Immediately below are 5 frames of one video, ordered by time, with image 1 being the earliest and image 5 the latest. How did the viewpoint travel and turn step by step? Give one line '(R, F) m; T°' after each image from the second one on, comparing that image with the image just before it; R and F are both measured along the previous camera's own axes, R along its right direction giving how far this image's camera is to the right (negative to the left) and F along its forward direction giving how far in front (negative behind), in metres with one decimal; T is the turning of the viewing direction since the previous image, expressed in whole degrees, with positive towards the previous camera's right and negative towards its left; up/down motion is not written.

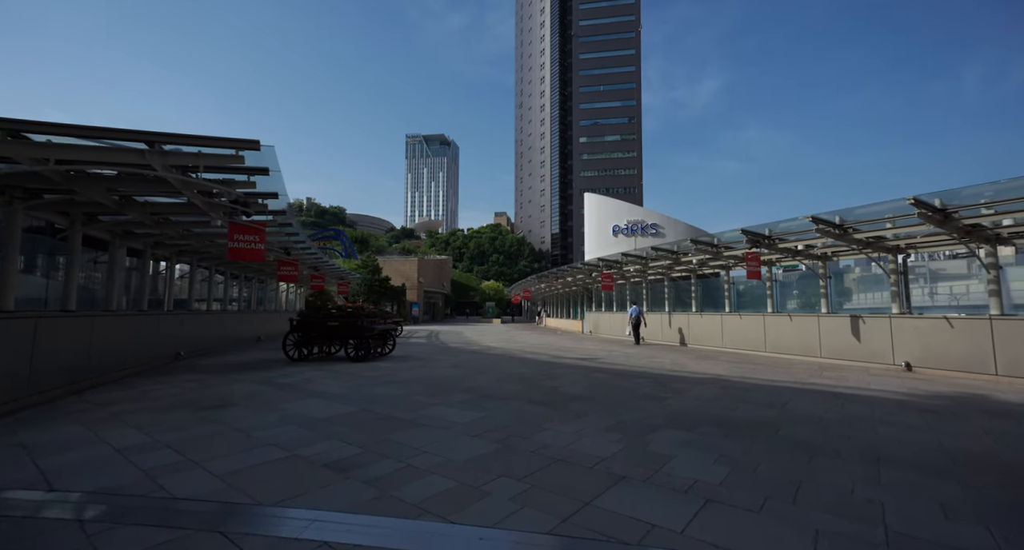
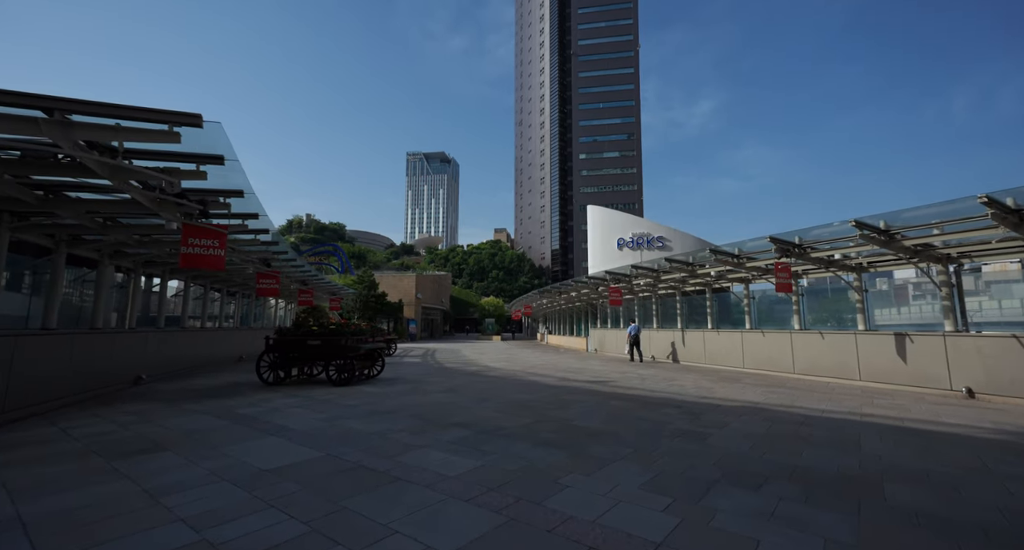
(-0.1, +1.2) m; 0°
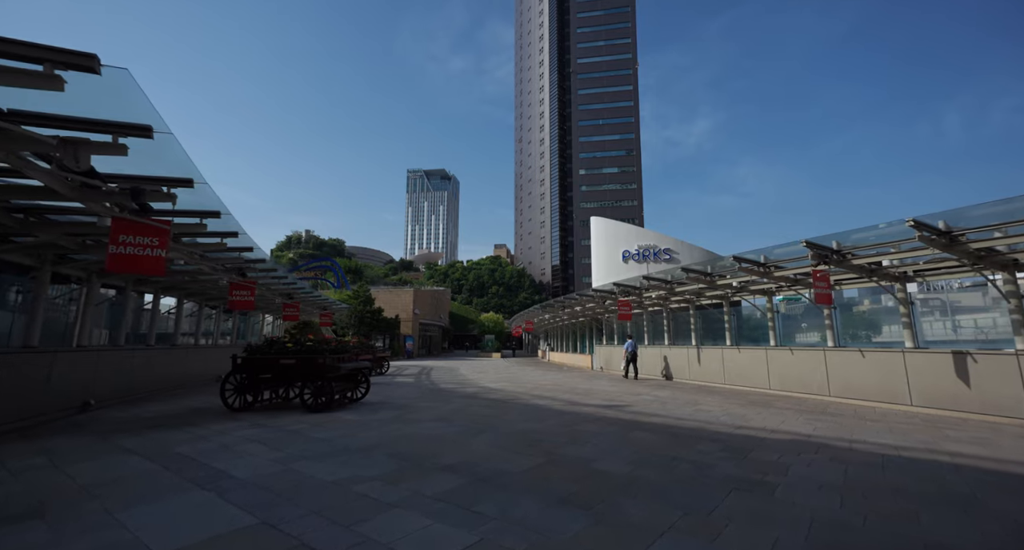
(0.0, +1.2) m; 0°
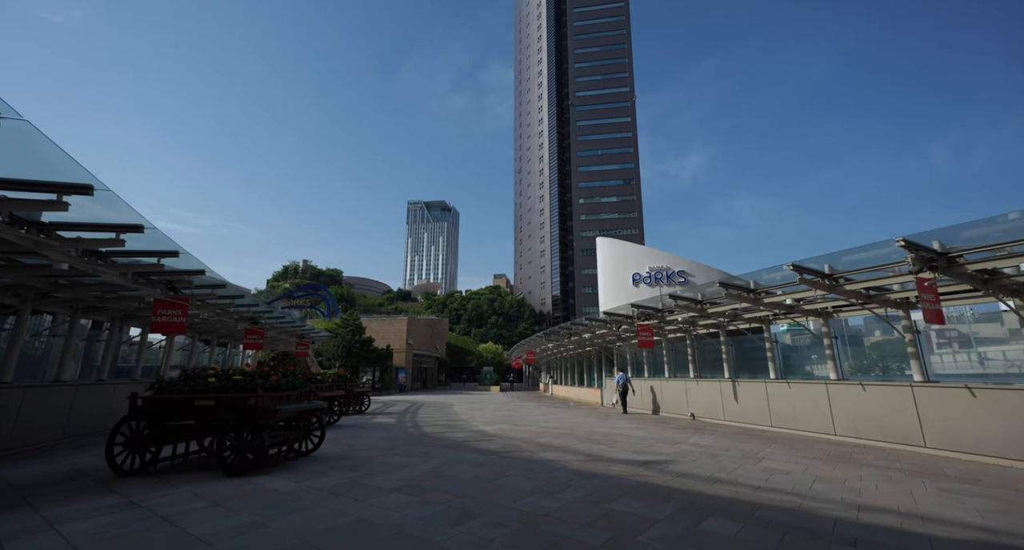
(0.0, +2.3) m; 0°
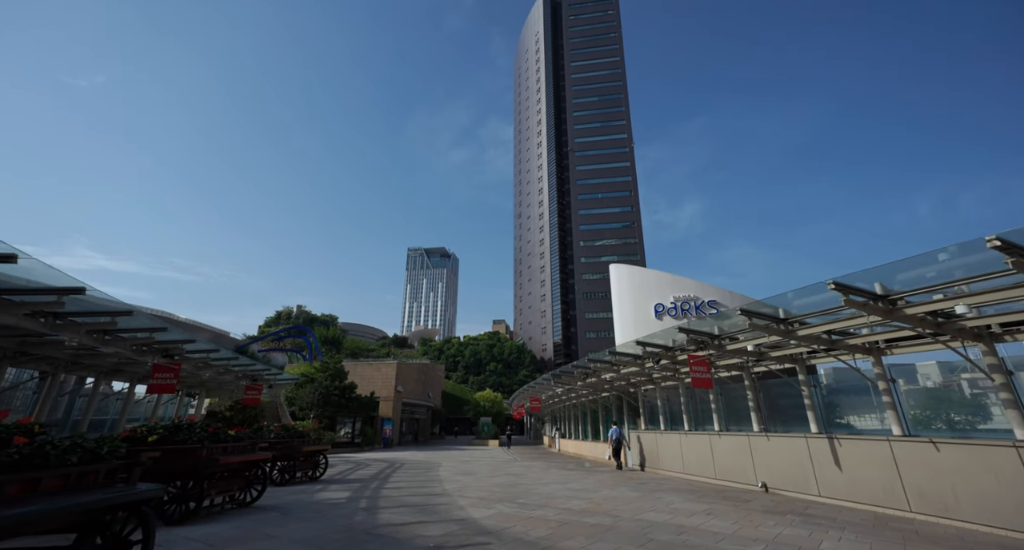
(-0.1, +3.7) m; 0°
